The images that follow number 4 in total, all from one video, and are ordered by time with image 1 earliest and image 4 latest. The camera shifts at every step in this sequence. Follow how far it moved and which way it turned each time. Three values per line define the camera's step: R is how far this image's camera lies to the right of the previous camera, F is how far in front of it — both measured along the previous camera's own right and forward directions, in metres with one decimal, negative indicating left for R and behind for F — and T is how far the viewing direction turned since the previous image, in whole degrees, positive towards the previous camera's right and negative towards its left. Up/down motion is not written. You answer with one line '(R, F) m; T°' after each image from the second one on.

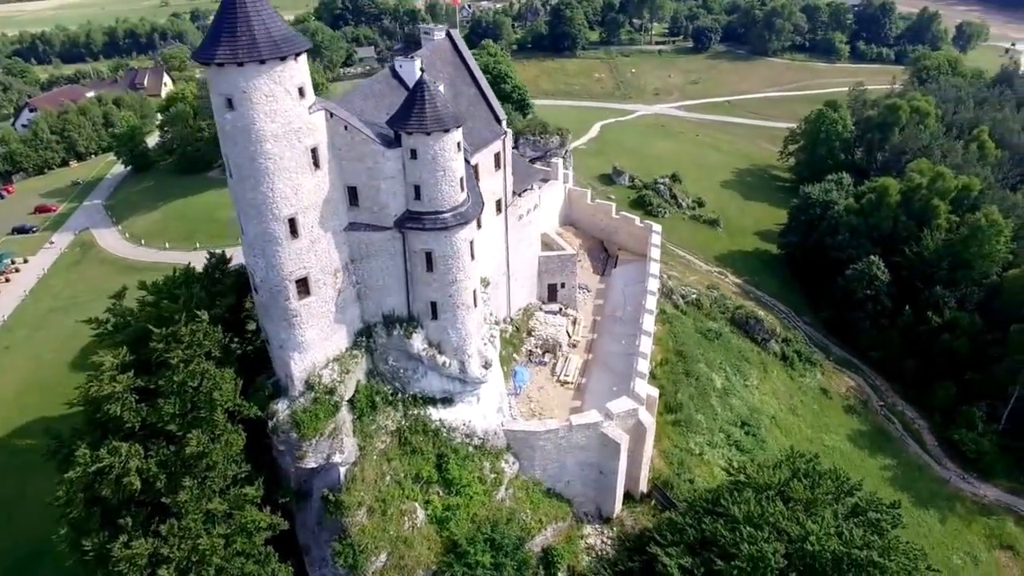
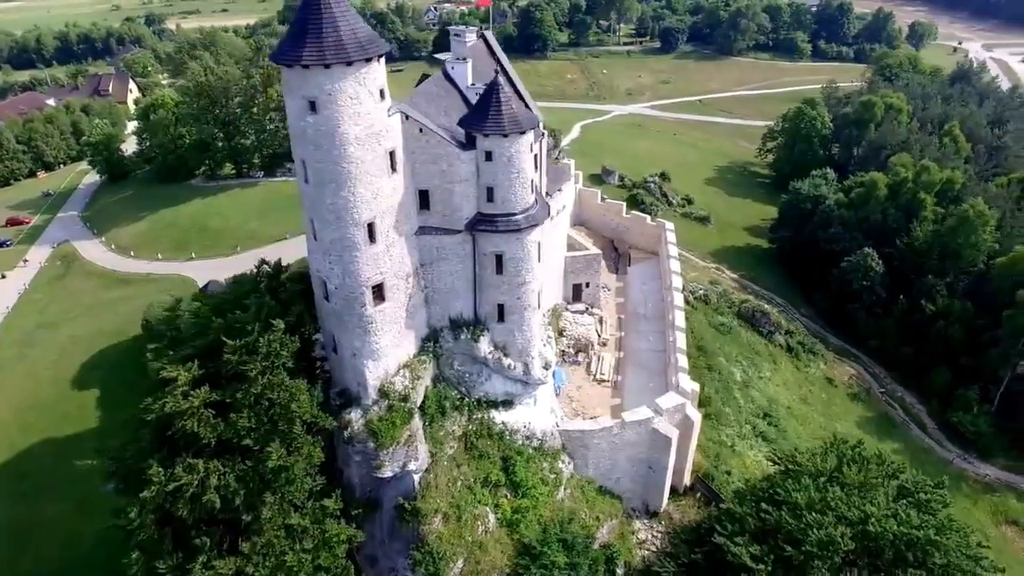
(-4.7, +0.2) m; +5°
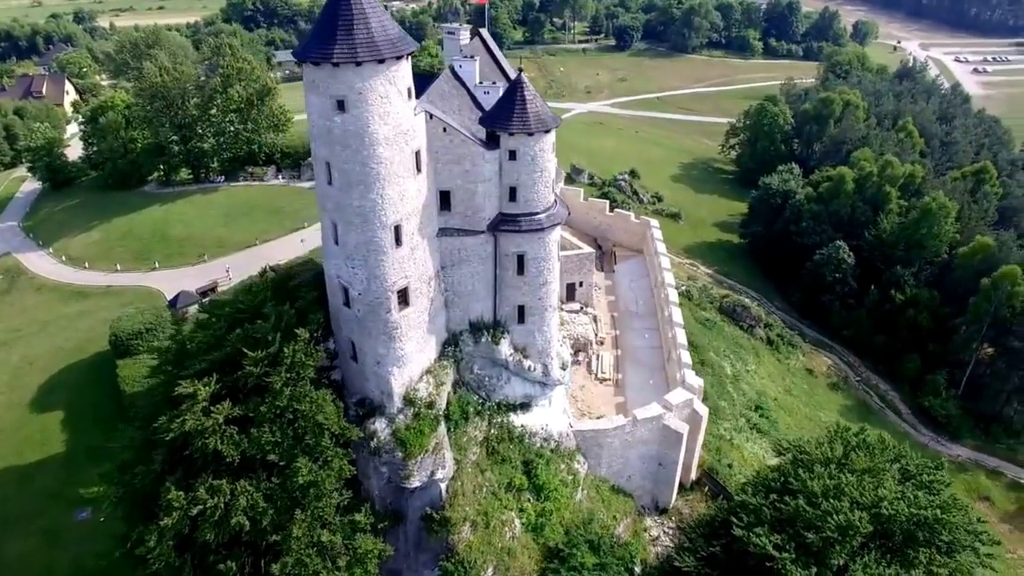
(-3.0, +0.6) m; +5°
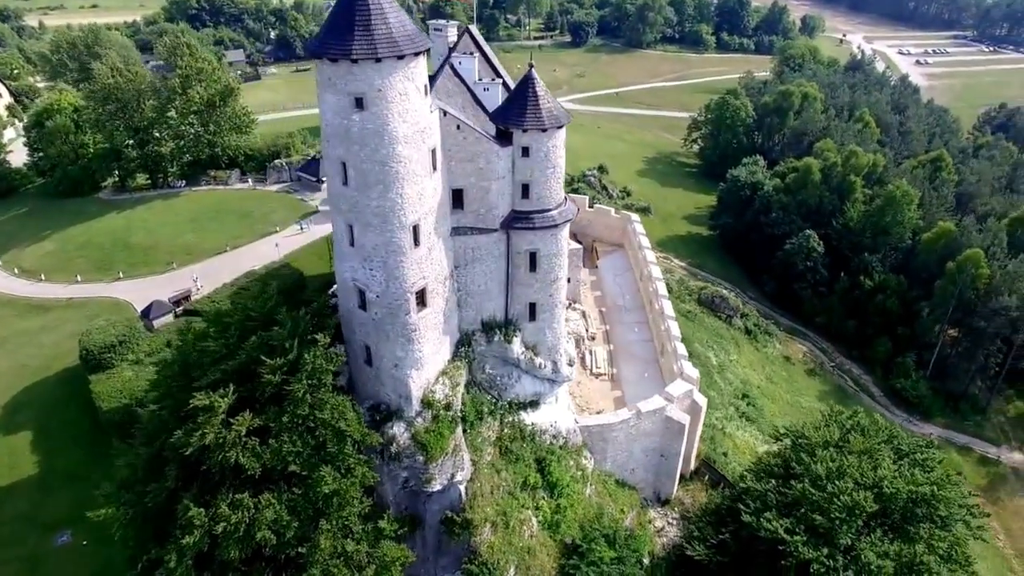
(-2.3, +0.3) m; +4°
